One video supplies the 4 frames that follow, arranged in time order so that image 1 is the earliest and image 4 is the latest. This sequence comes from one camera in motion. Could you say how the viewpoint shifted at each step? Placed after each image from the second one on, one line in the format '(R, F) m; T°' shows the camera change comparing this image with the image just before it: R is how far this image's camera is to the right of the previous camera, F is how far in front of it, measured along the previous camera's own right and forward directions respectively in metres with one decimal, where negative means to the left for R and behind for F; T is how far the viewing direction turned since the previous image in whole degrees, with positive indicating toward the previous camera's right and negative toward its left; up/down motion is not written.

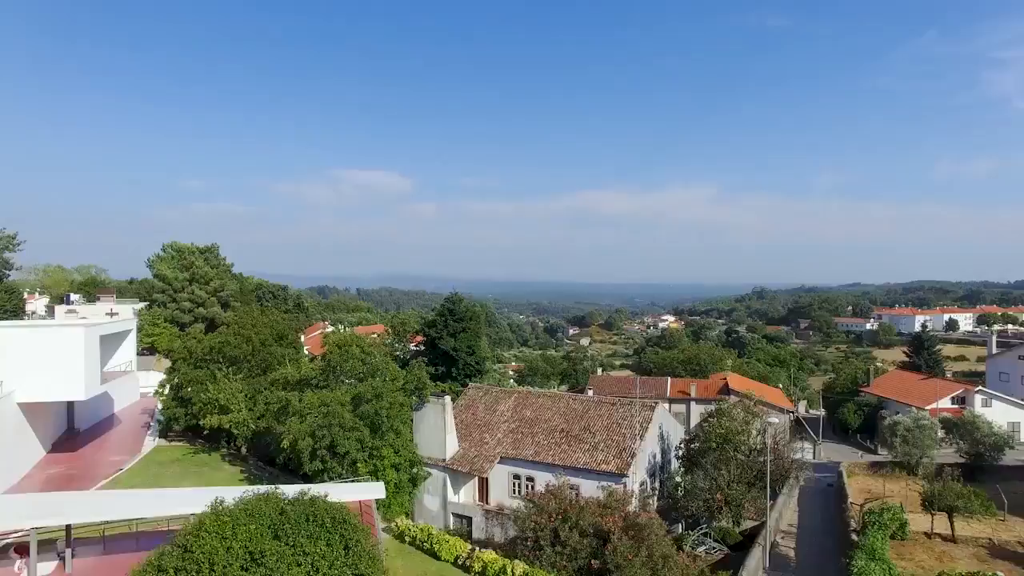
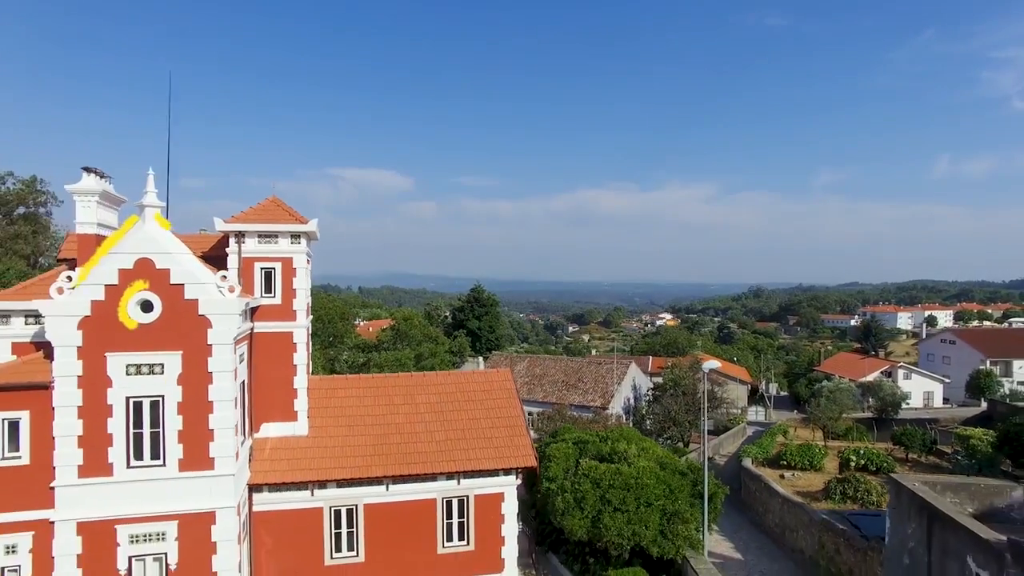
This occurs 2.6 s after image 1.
(-0.8, -11.8) m; 0°
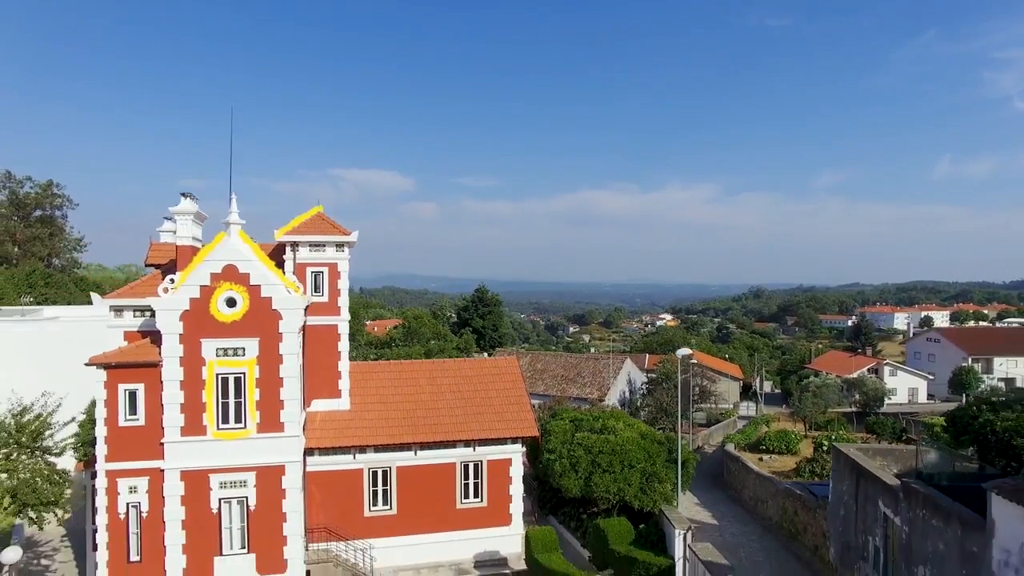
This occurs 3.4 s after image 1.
(-0.1, -2.8) m; 0°
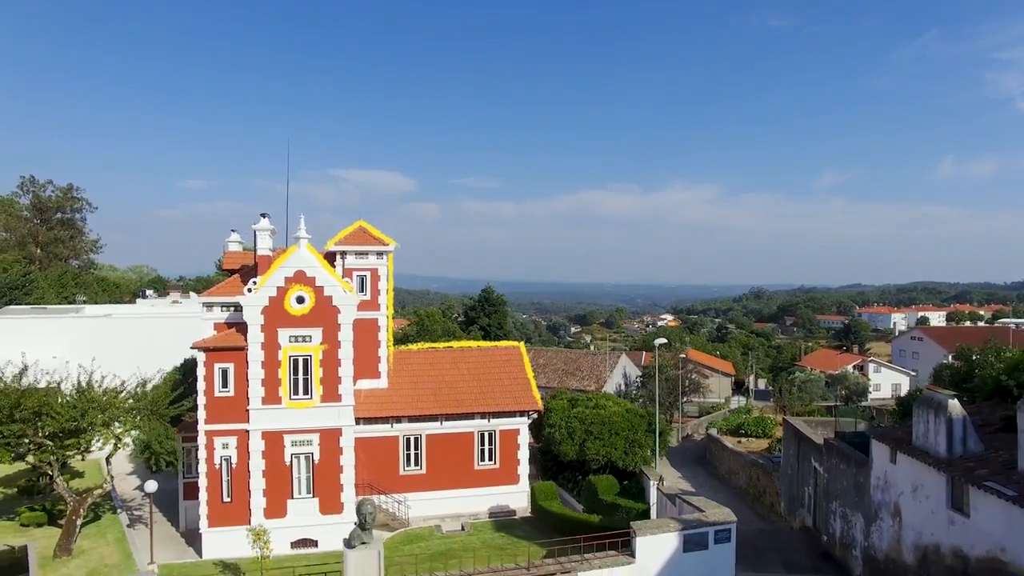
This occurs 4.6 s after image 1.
(-0.2, -3.6) m; 0°
